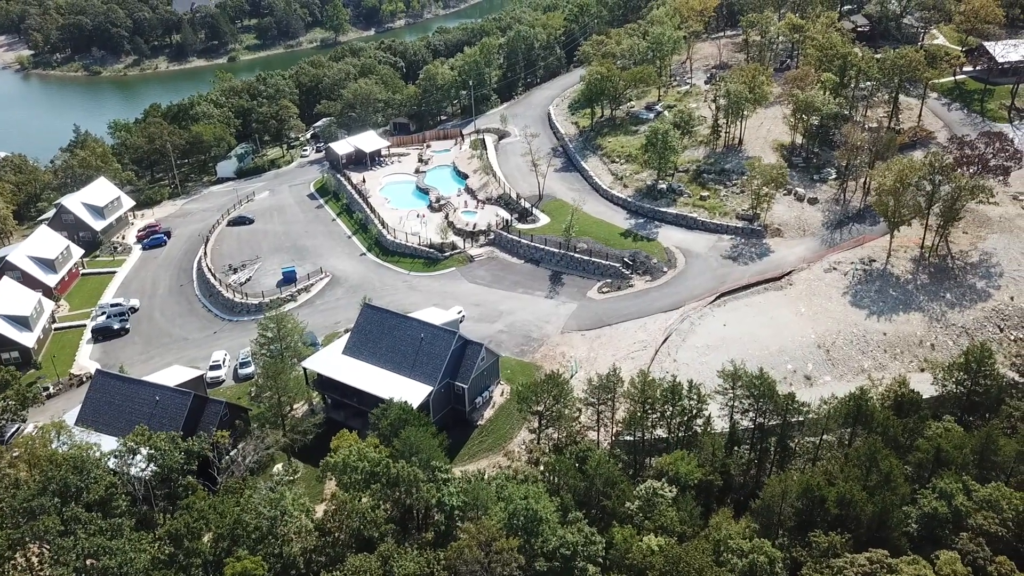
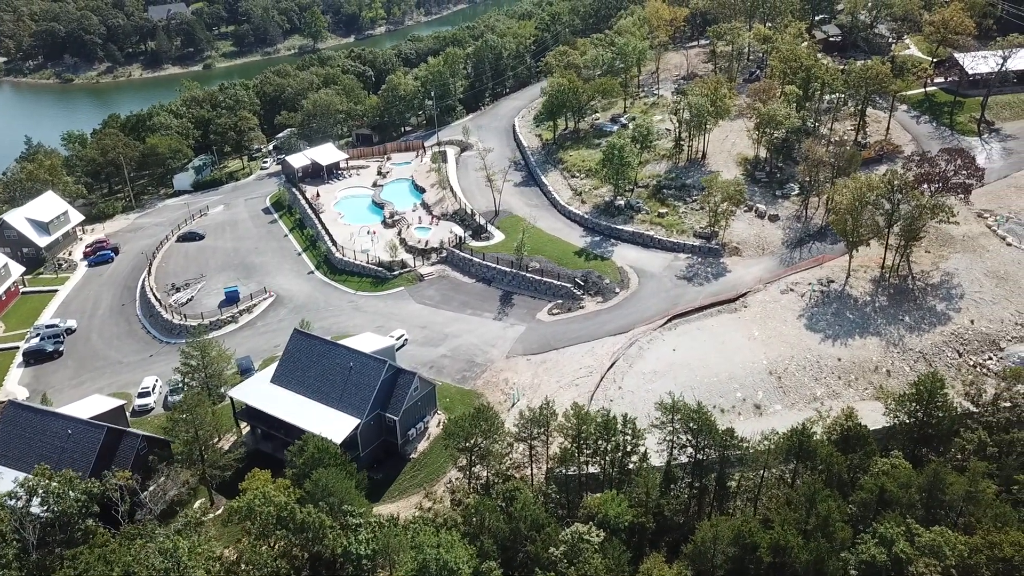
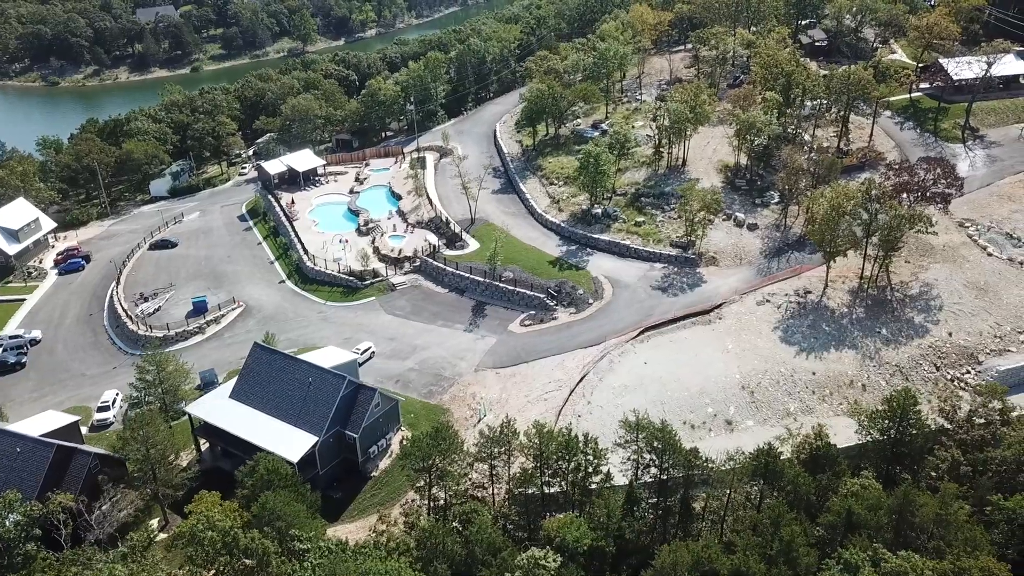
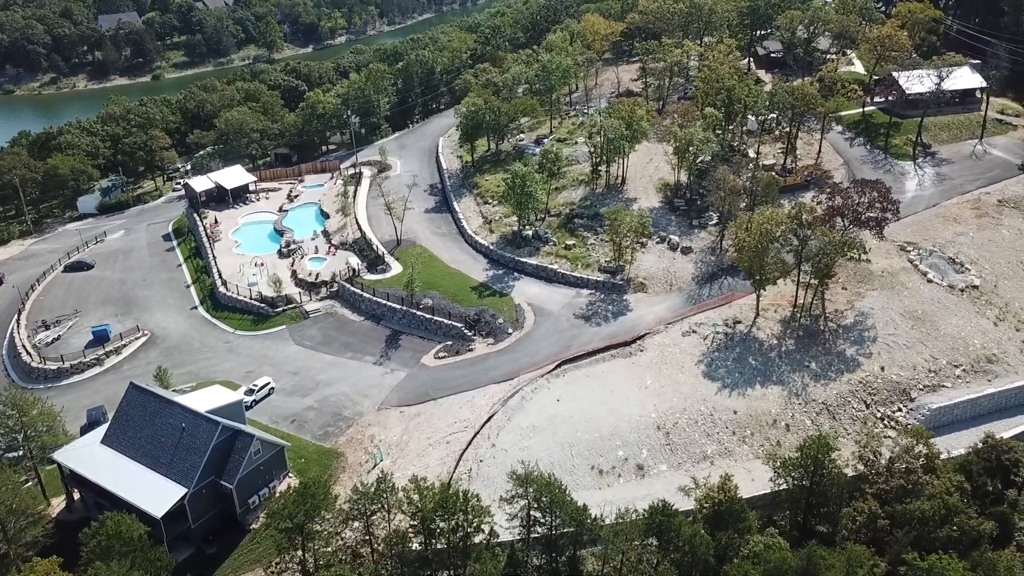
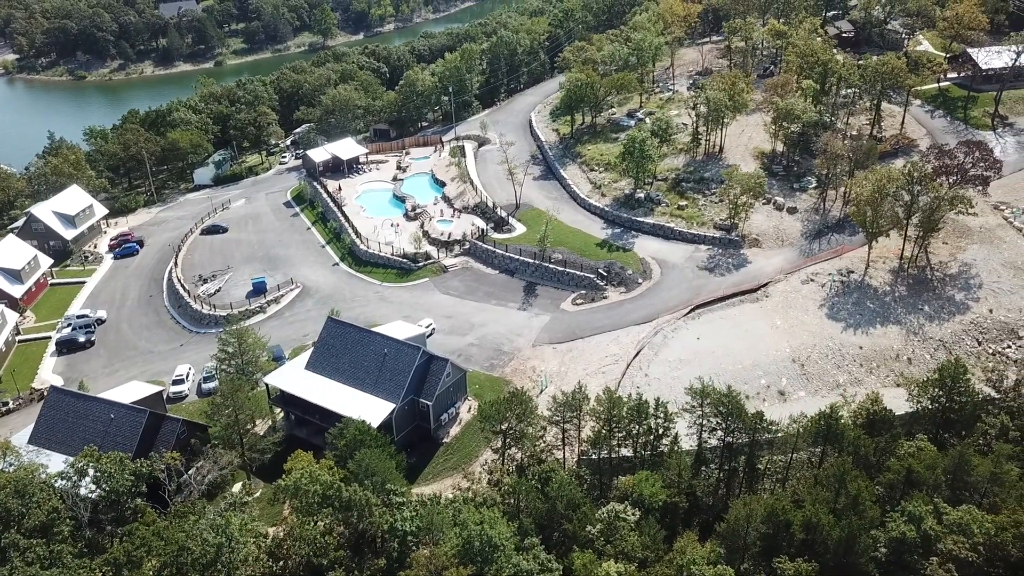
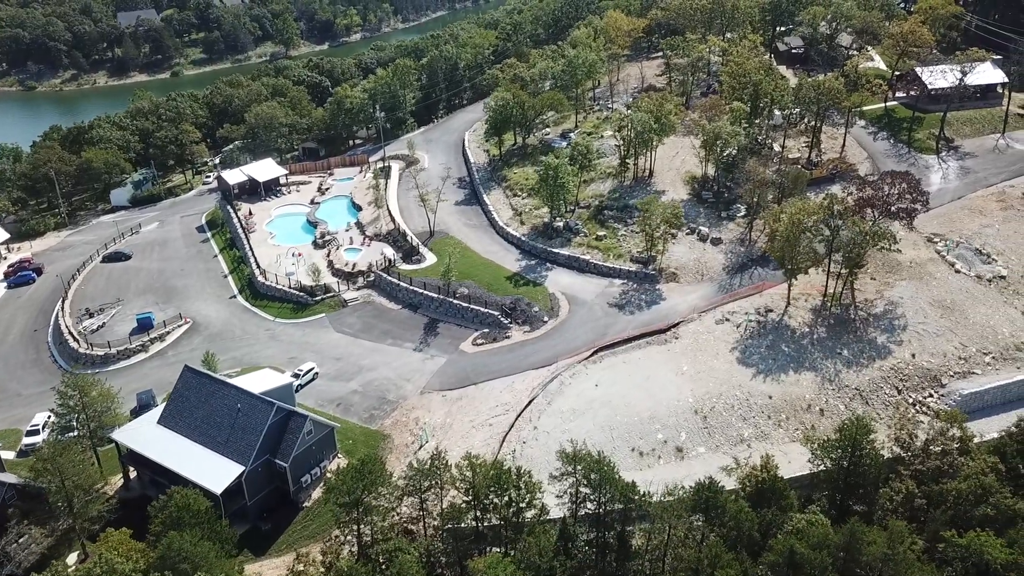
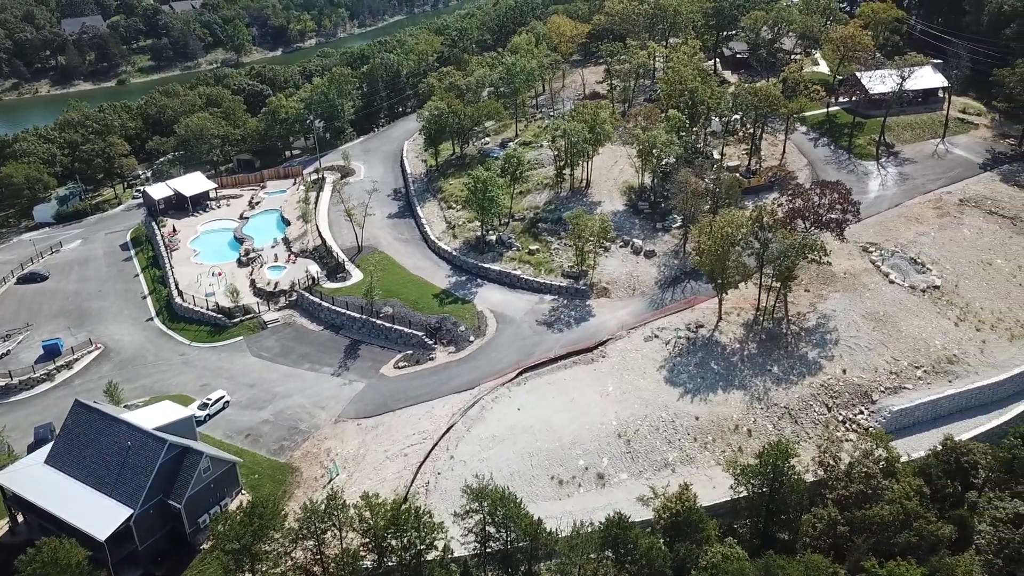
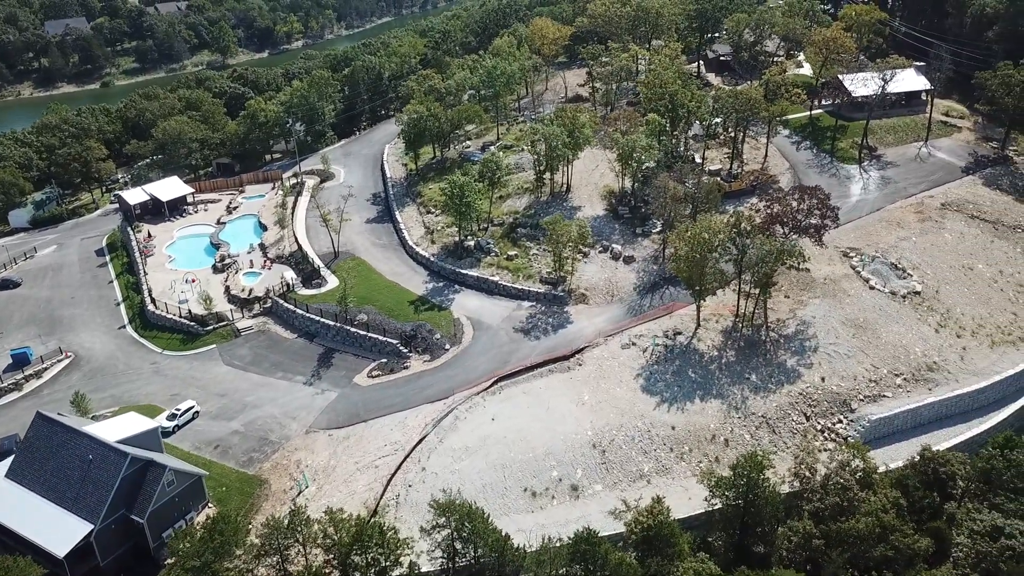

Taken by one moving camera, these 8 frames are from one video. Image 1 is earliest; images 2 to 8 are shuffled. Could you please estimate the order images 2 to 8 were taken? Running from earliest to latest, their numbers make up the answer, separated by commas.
5, 2, 3, 6, 4, 7, 8
